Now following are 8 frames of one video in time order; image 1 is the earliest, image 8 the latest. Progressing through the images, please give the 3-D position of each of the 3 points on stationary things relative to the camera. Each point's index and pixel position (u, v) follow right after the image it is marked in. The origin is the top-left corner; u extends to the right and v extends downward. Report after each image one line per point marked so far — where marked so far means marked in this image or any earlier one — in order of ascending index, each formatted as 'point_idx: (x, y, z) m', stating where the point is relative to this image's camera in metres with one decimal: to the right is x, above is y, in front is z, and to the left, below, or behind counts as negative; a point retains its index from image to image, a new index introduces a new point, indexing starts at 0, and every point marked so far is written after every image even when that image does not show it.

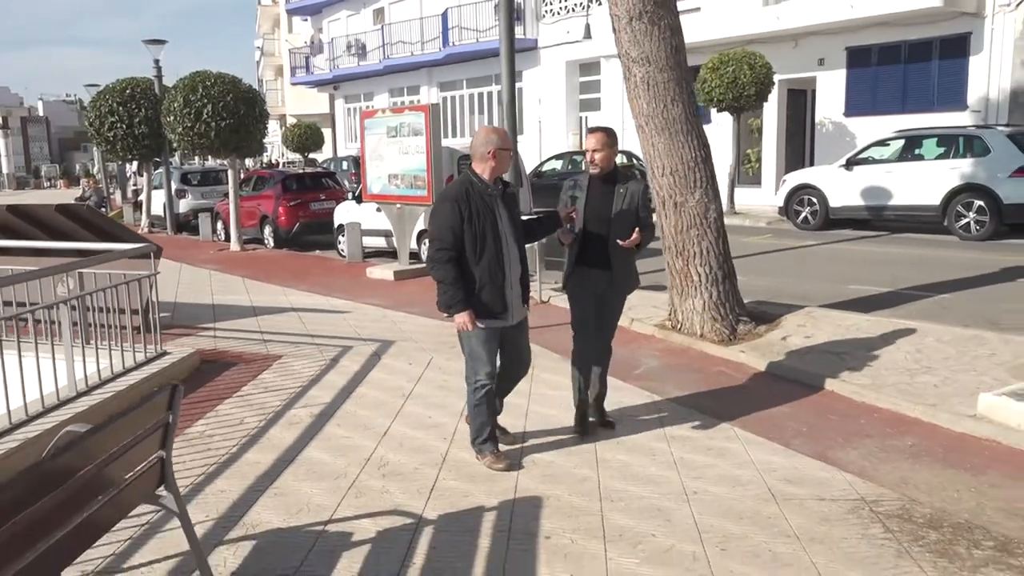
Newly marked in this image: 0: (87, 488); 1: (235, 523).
0: (-1.4, -0.6, +2.7) m
1: (-1.2, -1.0, +3.8) m
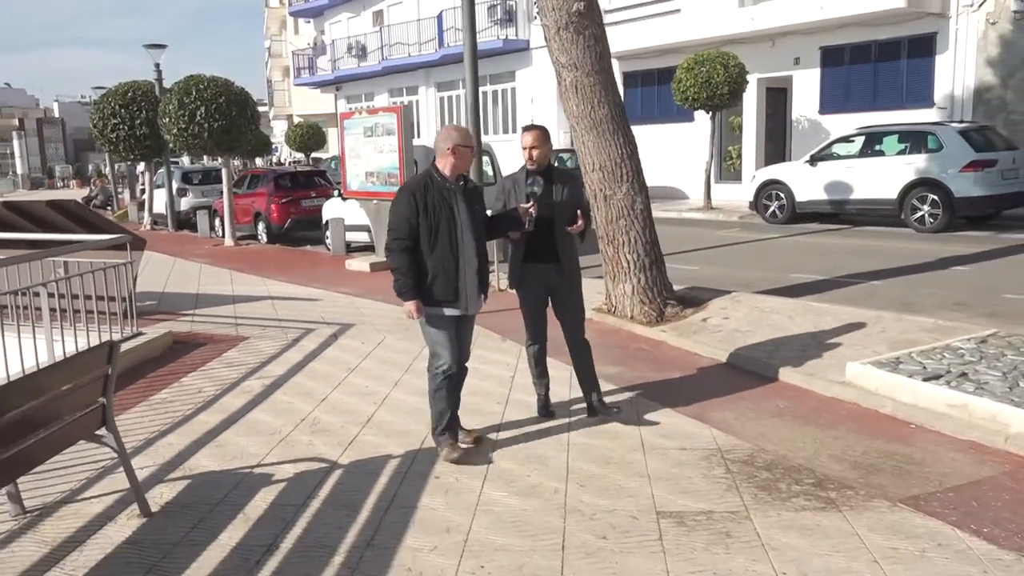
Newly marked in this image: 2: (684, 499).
0: (-2.0, -0.5, +3.4) m
1: (-1.8, -0.9, +4.5) m
2: (+0.8, -1.0, +4.0) m
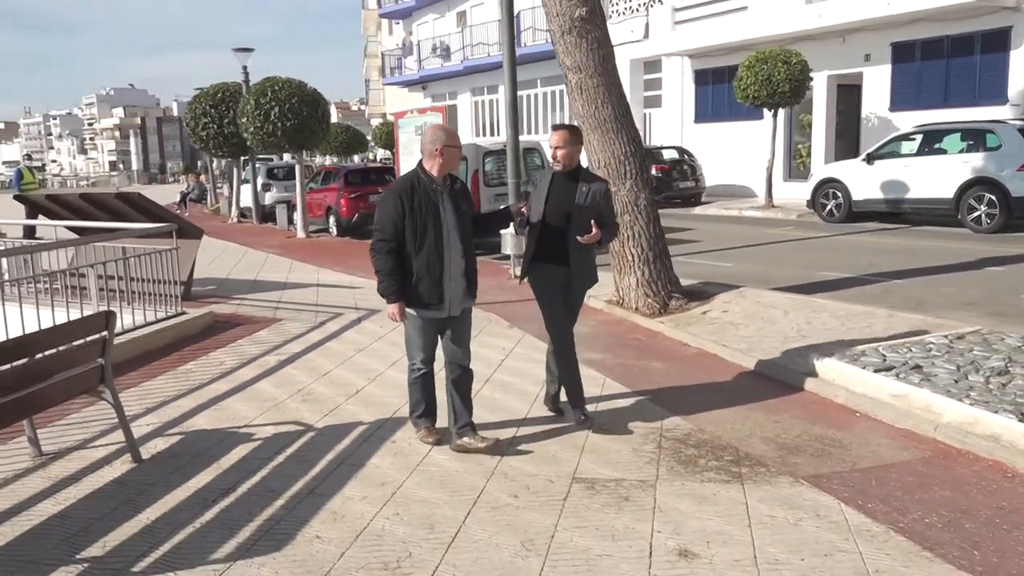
0: (-2.3, -0.4, +4.1) m
1: (-2.0, -0.8, +5.1) m
2: (+0.5, -0.9, +4.3) m
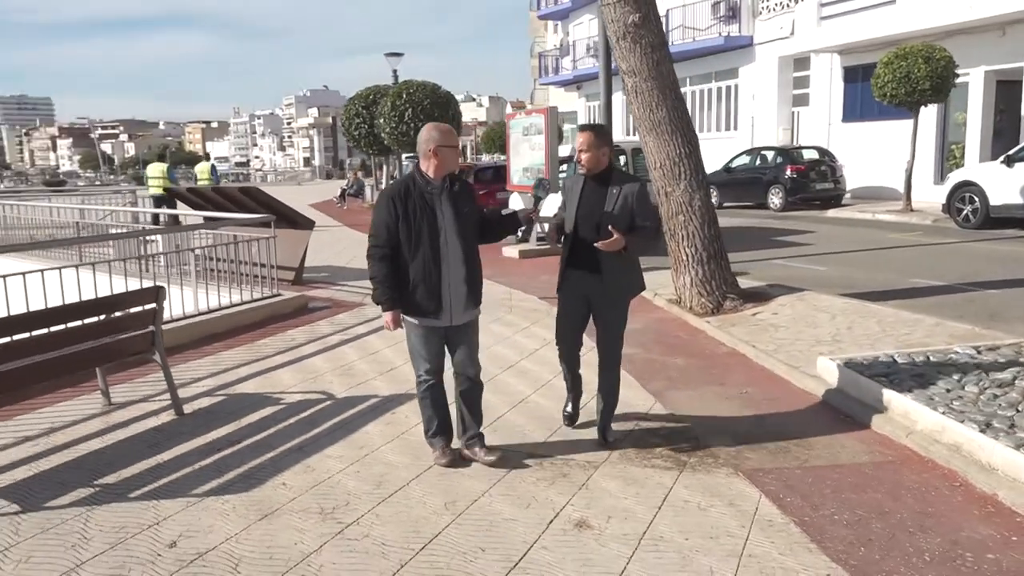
0: (-2.5, -0.3, +4.9) m
1: (-2.0, -0.7, +5.9) m
2: (+0.3, -0.9, +4.7) m
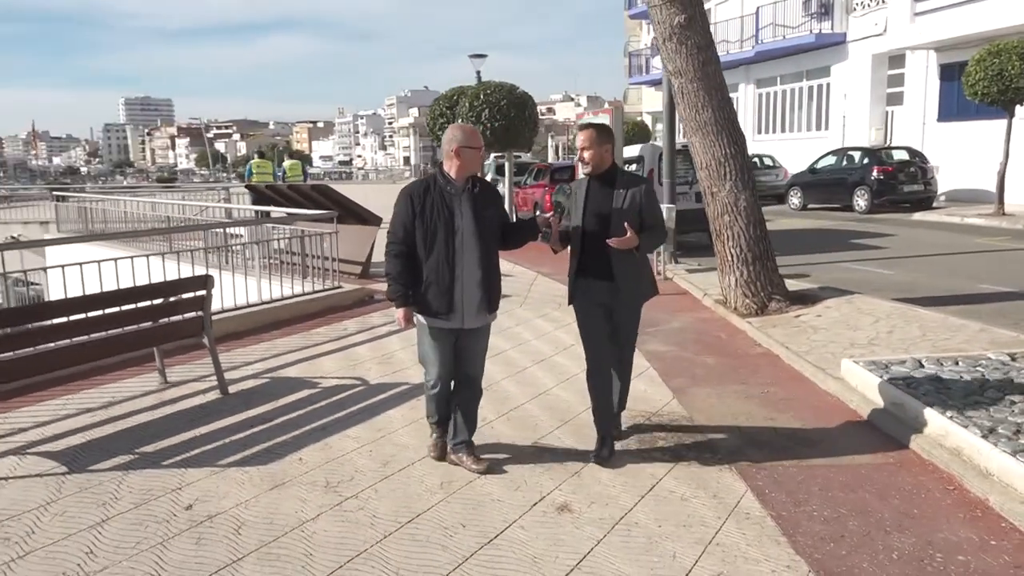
0: (-2.4, -0.2, +5.4) m
1: (-1.8, -0.6, +6.3) m
2: (+0.3, -0.8, +4.8) m
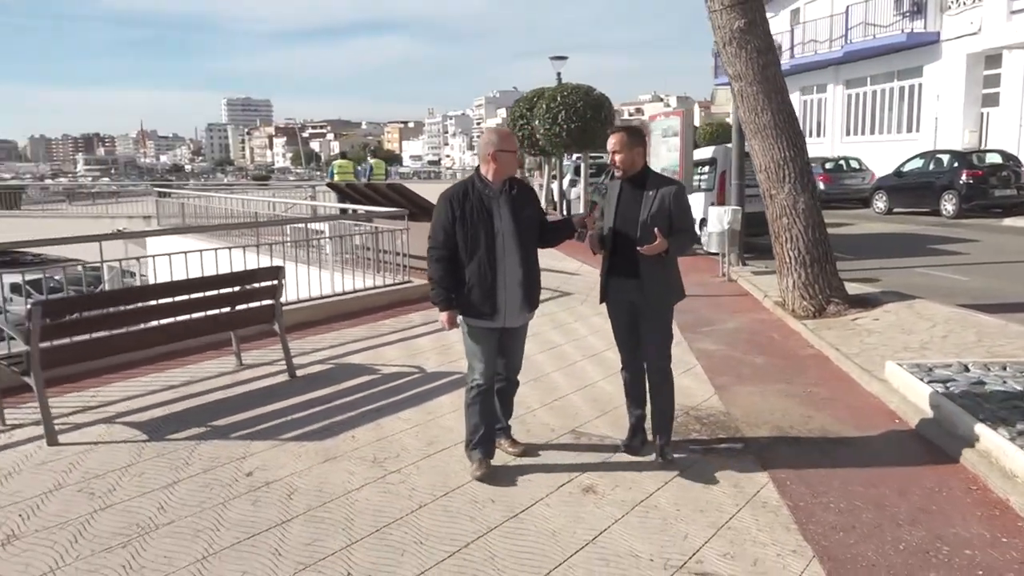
0: (-2.1, -0.1, +5.9) m
1: (-1.4, -0.6, +6.8) m
2: (+0.6, -0.8, +5.1) m
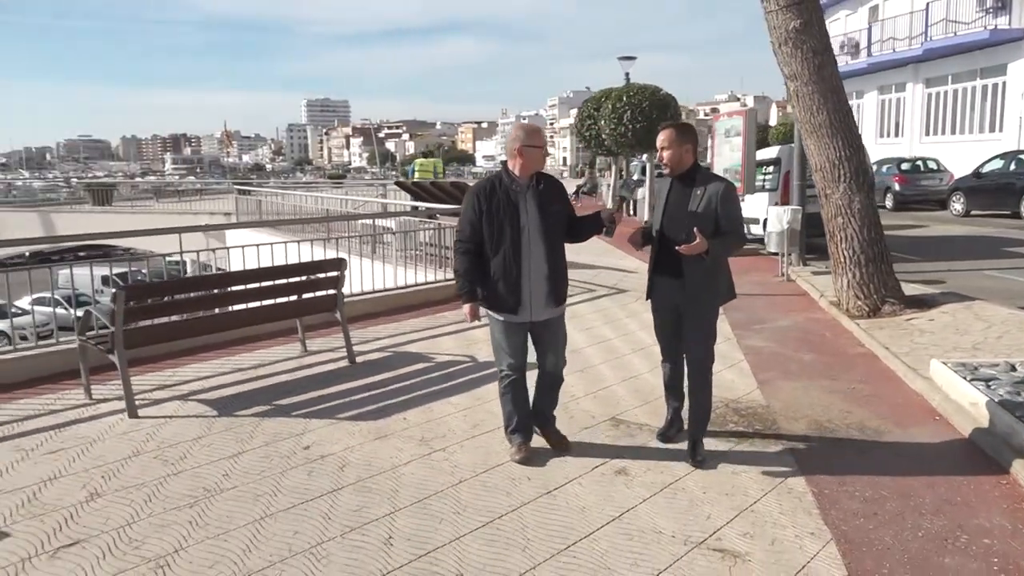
0: (-1.7, 0.0, +6.3) m
1: (-1.0, -0.5, +7.1) m
2: (+0.8, -0.8, +5.2) m
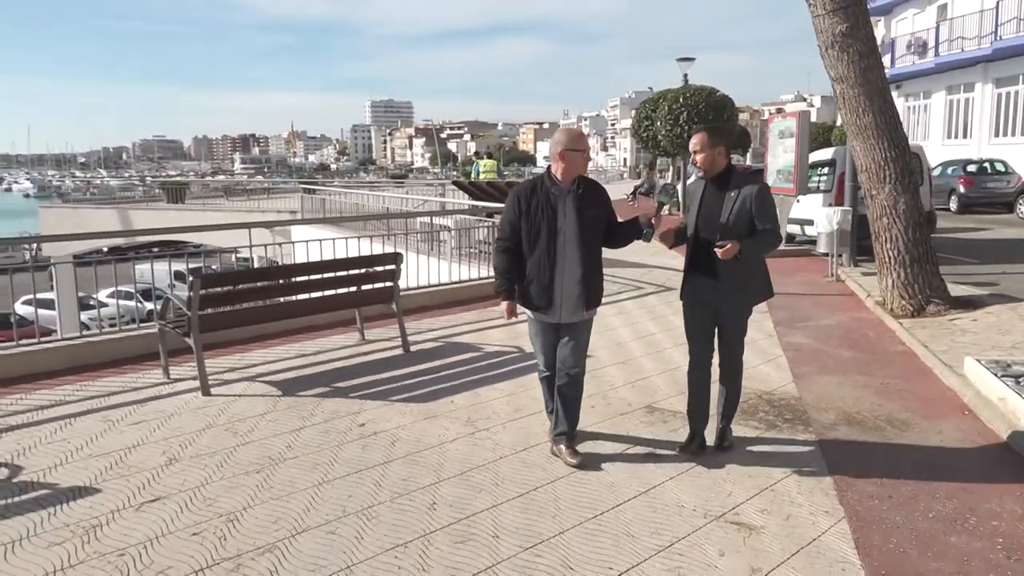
0: (-1.3, +0.1, +6.8) m
1: (-0.5, -0.4, +7.5) m
2: (+1.1, -0.8, +5.5) m
